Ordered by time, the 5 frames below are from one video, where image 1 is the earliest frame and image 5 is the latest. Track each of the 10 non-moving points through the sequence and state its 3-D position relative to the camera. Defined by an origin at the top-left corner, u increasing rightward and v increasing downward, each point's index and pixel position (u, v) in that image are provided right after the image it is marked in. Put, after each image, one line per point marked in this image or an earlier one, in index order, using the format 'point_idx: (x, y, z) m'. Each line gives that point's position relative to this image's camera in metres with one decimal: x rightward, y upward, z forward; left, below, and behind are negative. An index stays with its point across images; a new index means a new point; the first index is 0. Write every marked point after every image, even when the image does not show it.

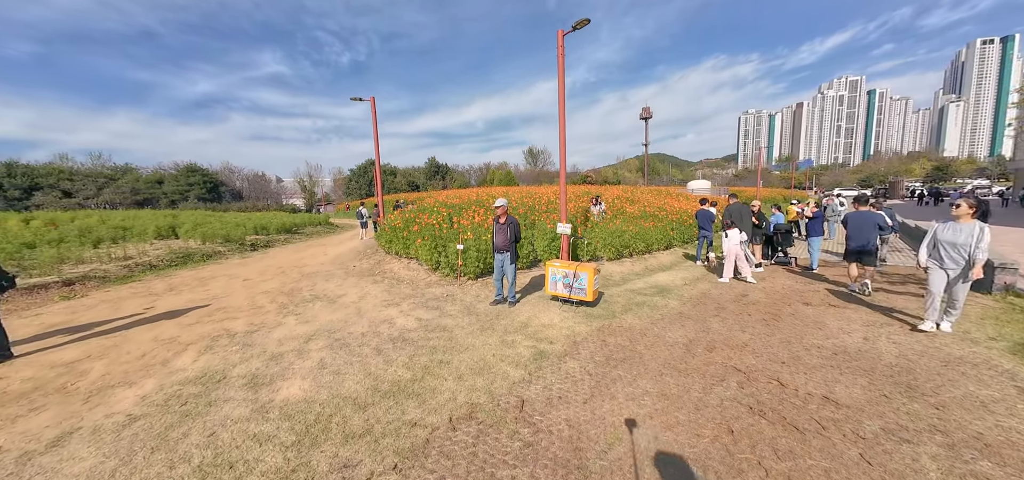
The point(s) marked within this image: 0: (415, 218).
0: (-2.8, +0.6, +9.8) m
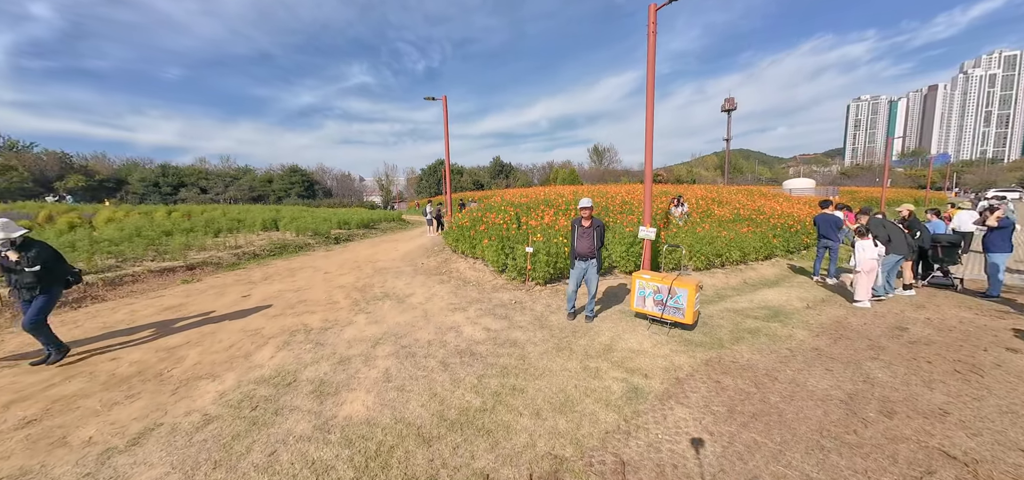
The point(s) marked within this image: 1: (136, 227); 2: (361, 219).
0: (-0.8, +0.6, +9.6) m
1: (-13.9, +0.5, +13.0) m
2: (-8.5, +1.2, +19.6) m
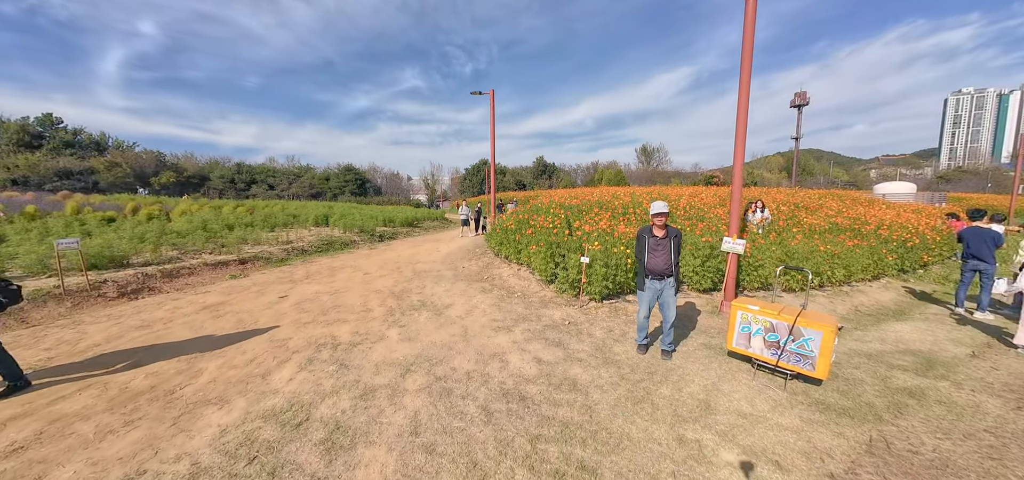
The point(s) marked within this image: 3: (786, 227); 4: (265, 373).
0: (+0.5, +0.5, +8.8) m
1: (-12.2, +0.8, +13.7) m
2: (-5.9, +1.3, +19.7) m
3: (+6.8, +0.3, +8.7) m
4: (-2.5, -1.4, +3.6) m
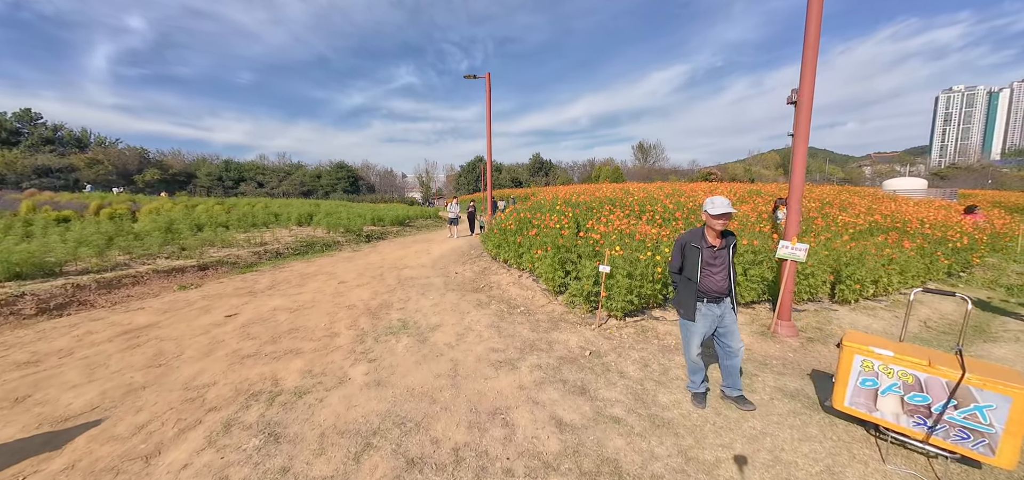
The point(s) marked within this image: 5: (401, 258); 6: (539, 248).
0: (+0.4, +0.5, +7.7) m
1: (-12.2, +0.8, +12.4) m
2: (-6.1, +1.3, +18.5) m
3: (+6.8, +0.3, +7.6) m
4: (-2.4, -1.4, +2.4) m
5: (-3.0, -0.5, +9.6) m
6: (+0.5, -0.1, +6.4) m
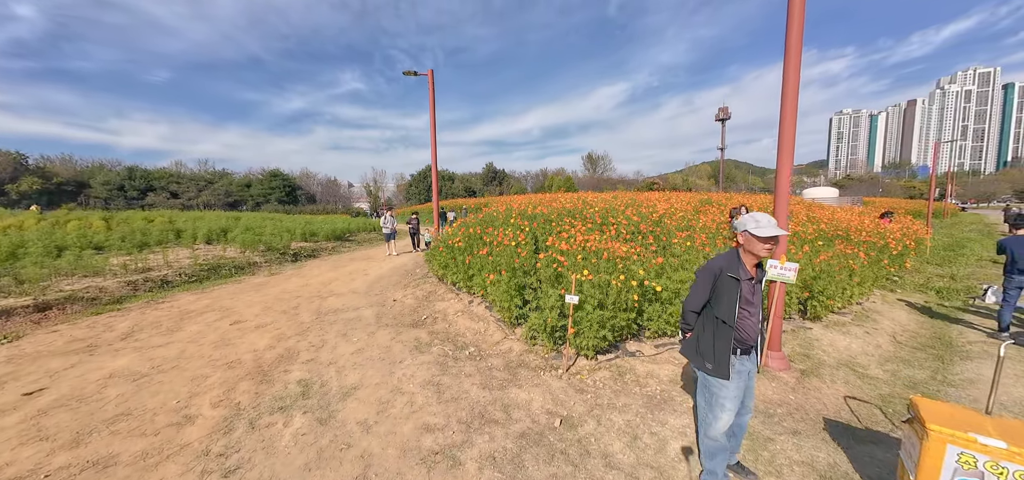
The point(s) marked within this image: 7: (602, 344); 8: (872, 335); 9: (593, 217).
0: (-0.6, +0.1, +6.7) m
1: (-13.8, 0.0, +9.7) m
2: (-8.4, +0.5, +16.5) m
3: (+5.8, +0.1, +7.4) m
4: (-2.7, -1.7, +1.0) m
5: (-4.2, -1.0, +8.1) m
6: (-0.3, -0.5, +5.4) m
7: (+1.0, -1.2, +4.0) m
8: (+5.6, -1.5, +5.4) m
9: (+1.7, +0.5, +7.2) m
